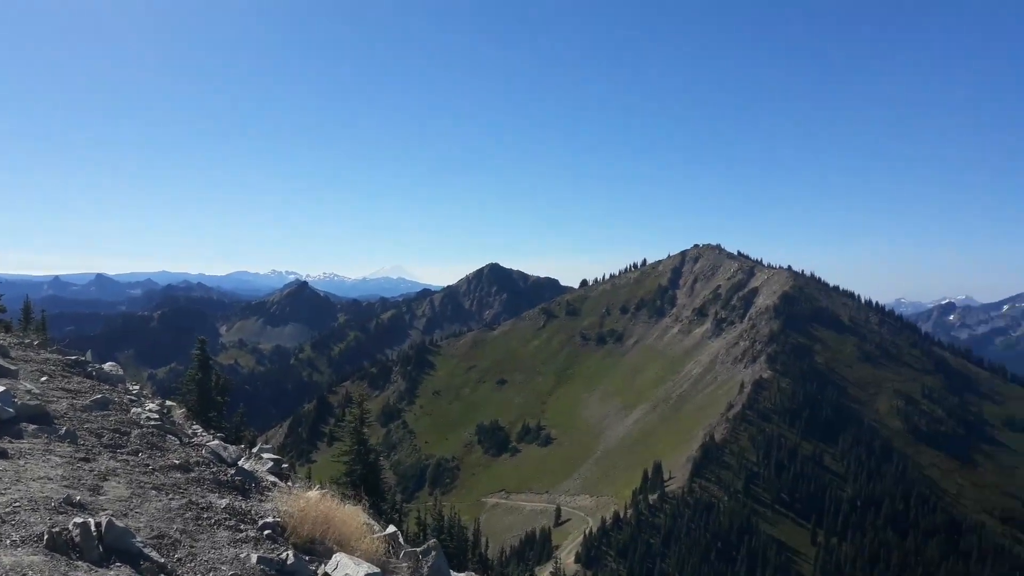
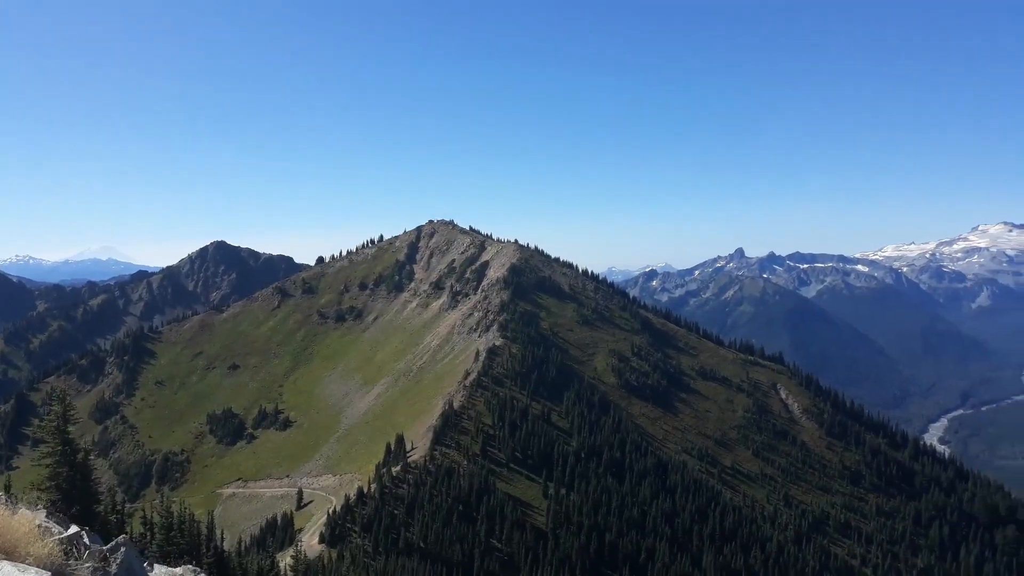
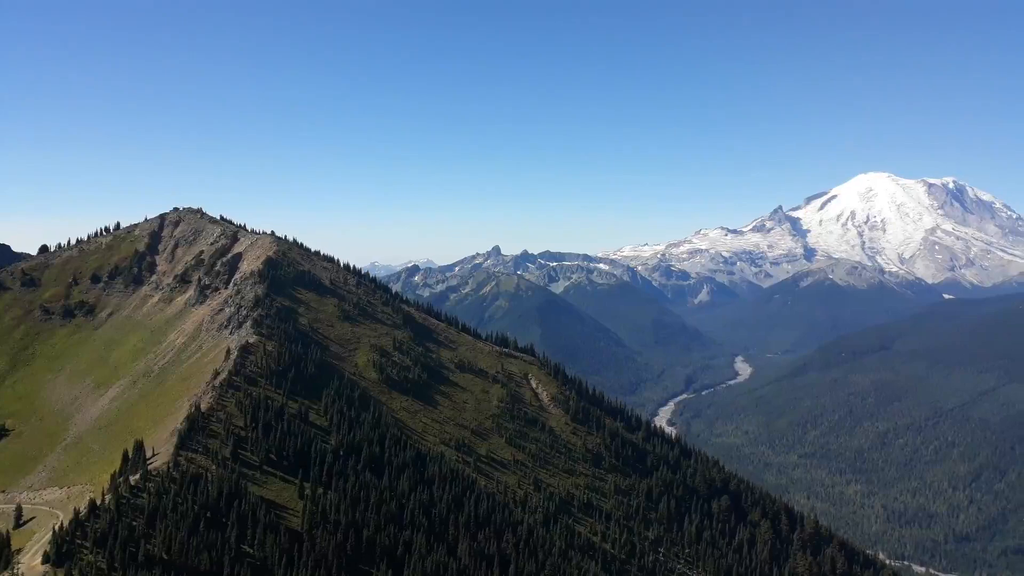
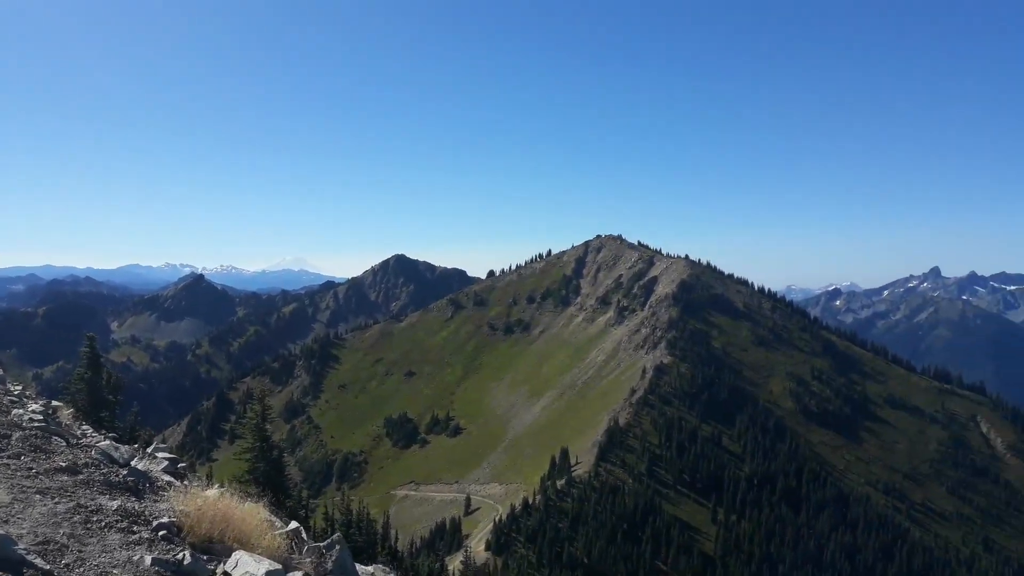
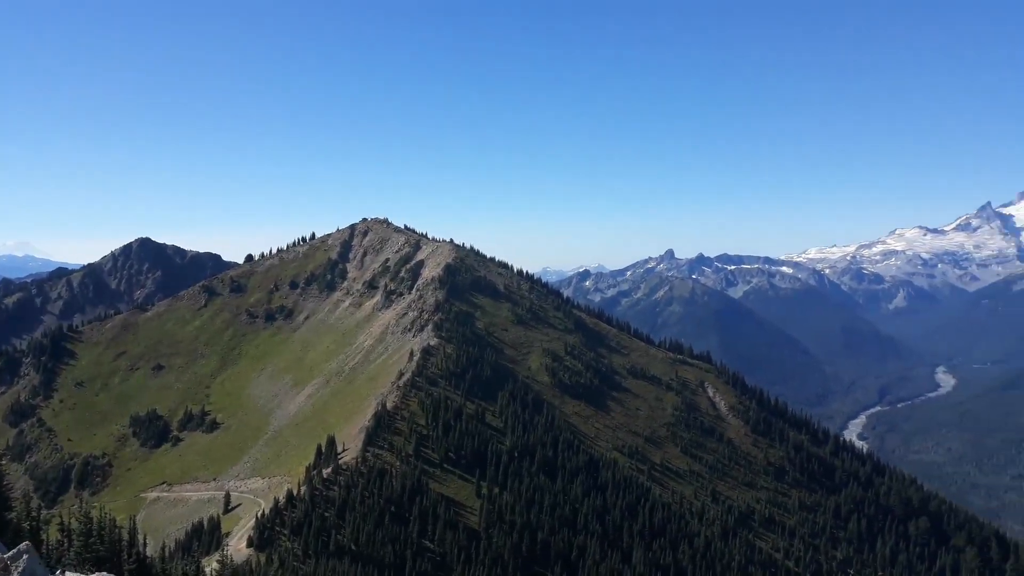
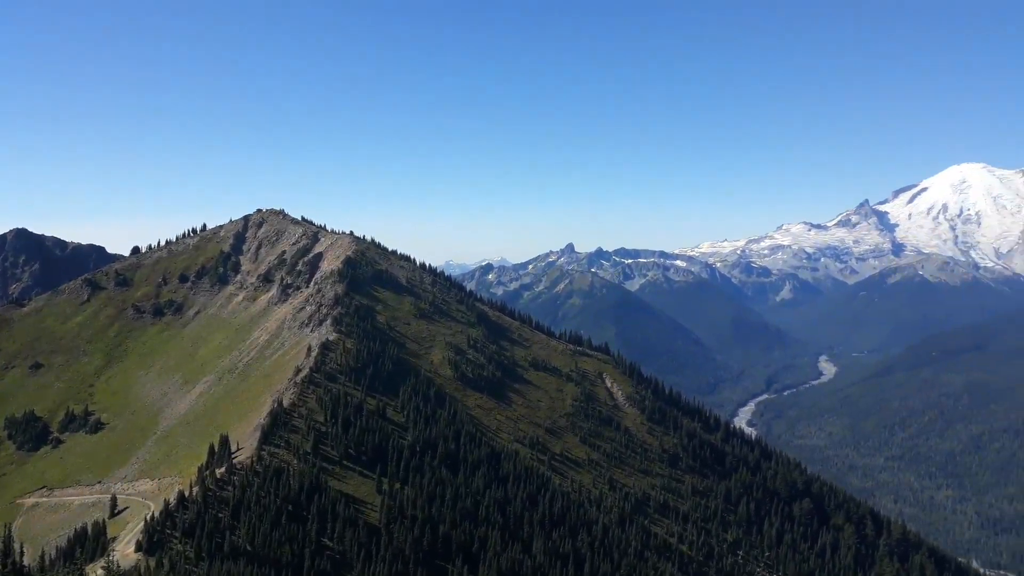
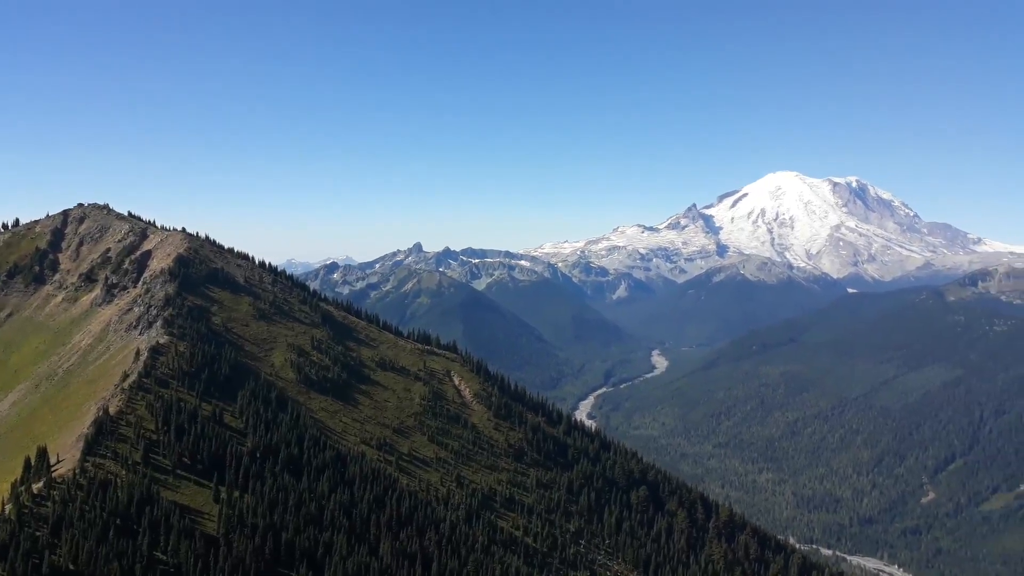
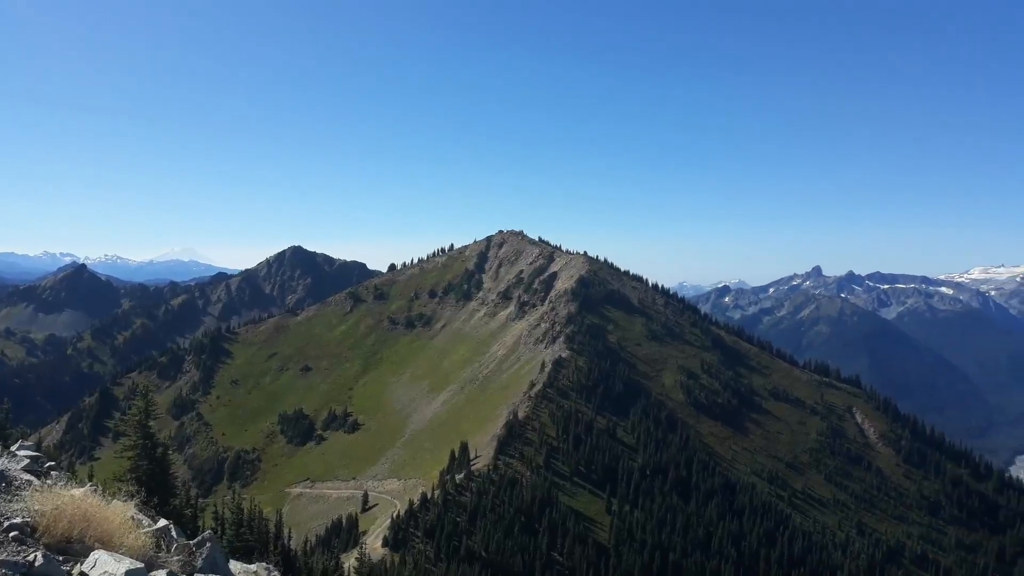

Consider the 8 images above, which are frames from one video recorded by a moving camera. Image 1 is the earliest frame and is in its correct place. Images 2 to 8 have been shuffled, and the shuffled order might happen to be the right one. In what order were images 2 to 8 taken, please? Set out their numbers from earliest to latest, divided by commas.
4, 8, 2, 5, 6, 3, 7
